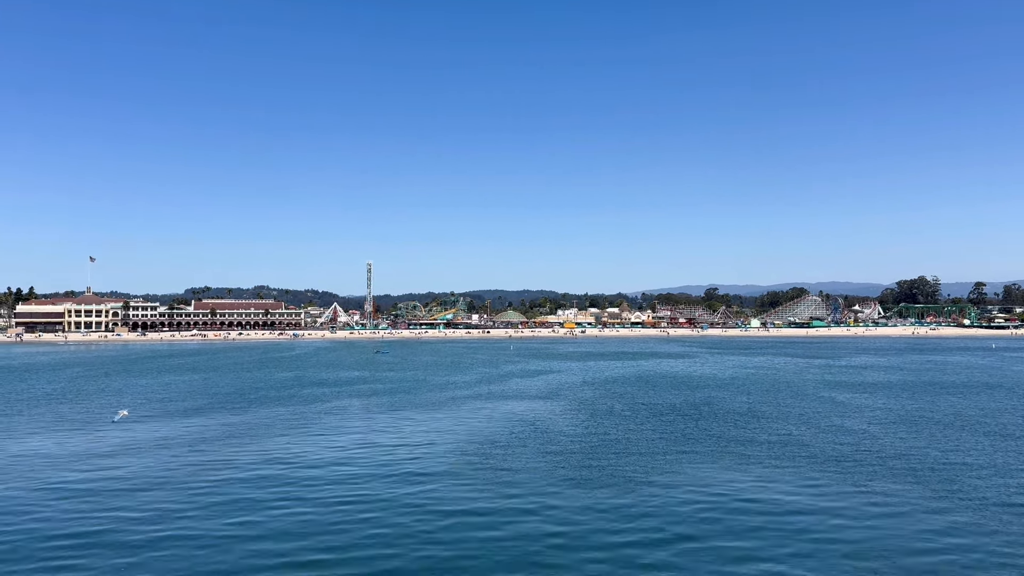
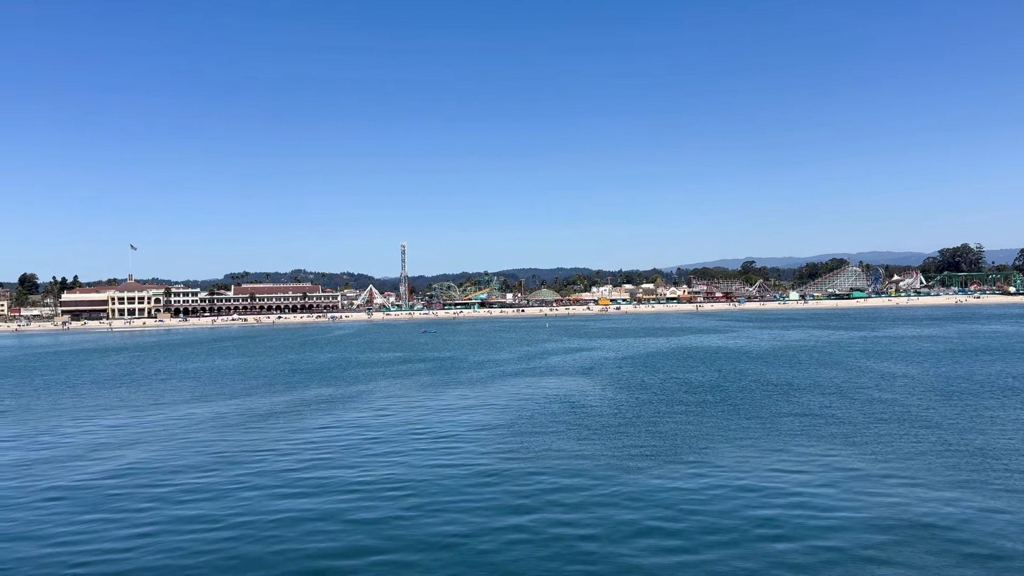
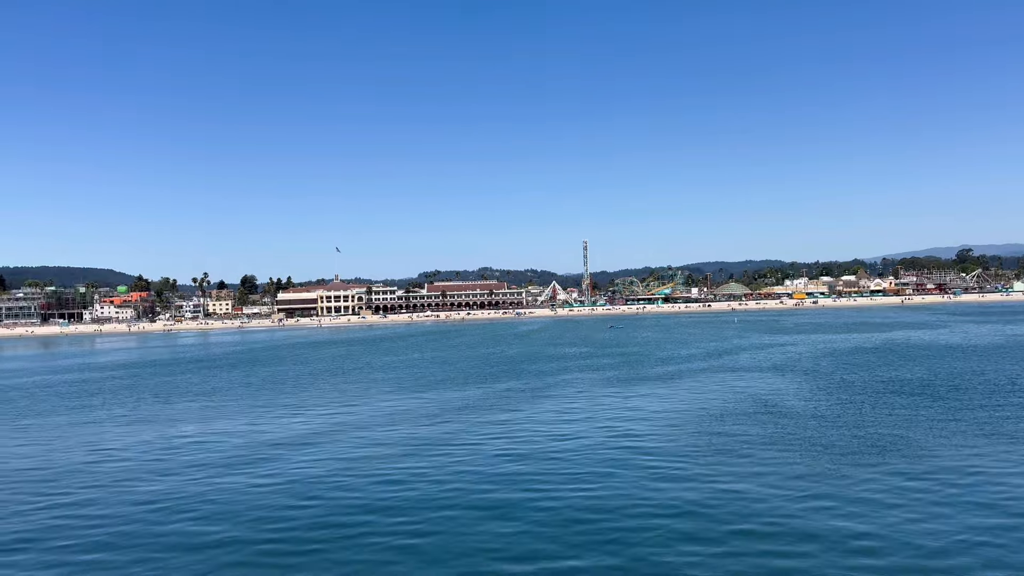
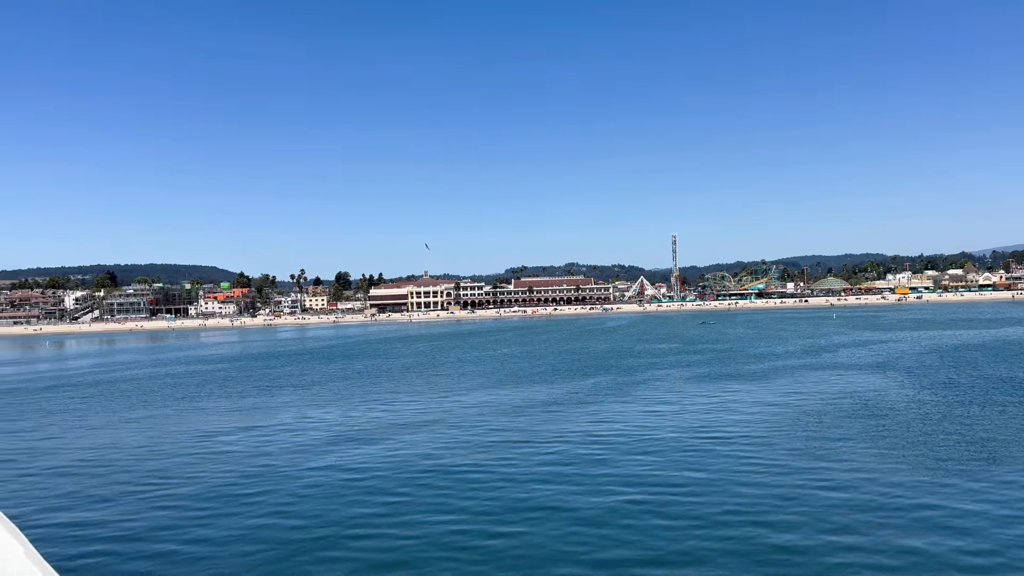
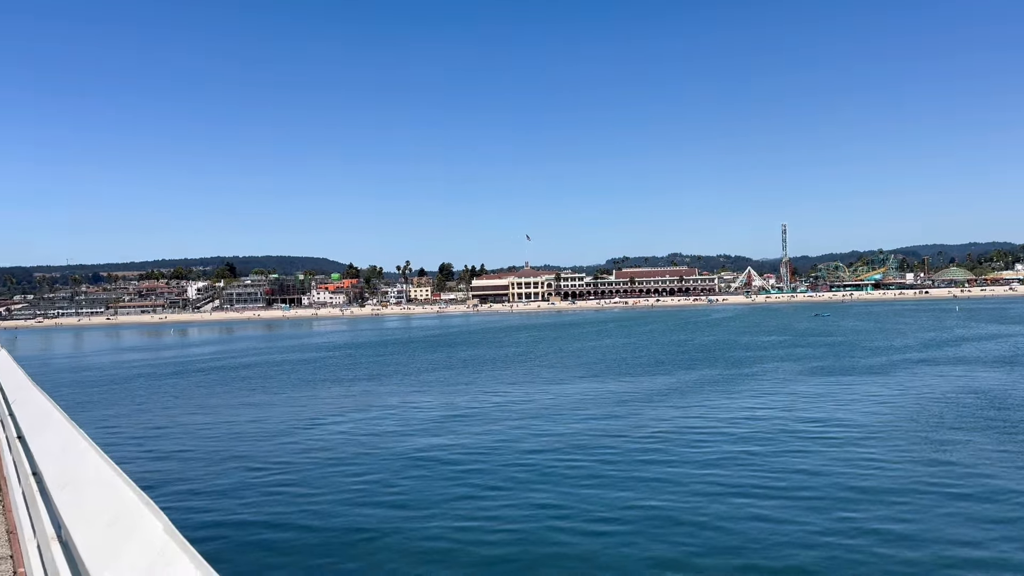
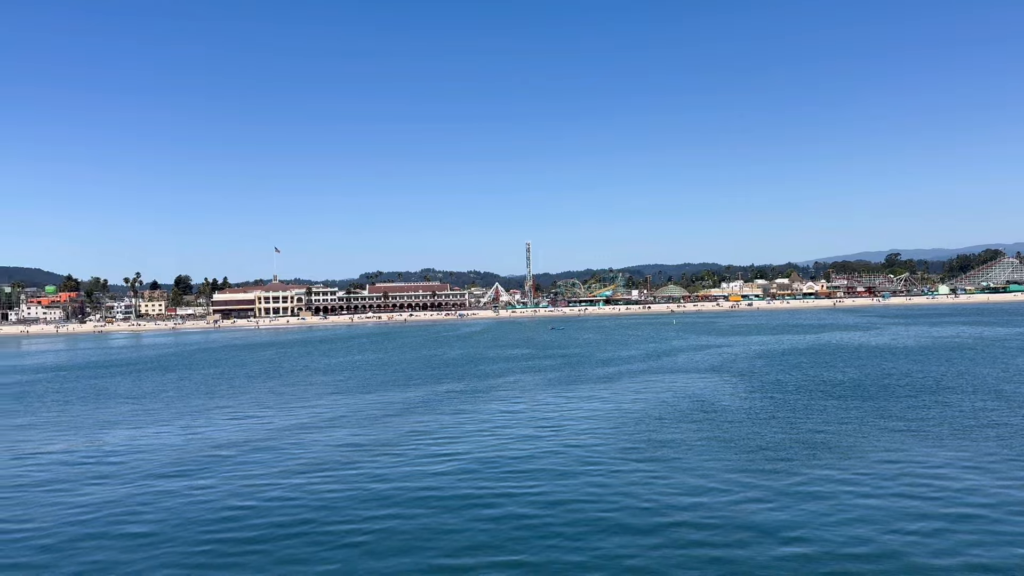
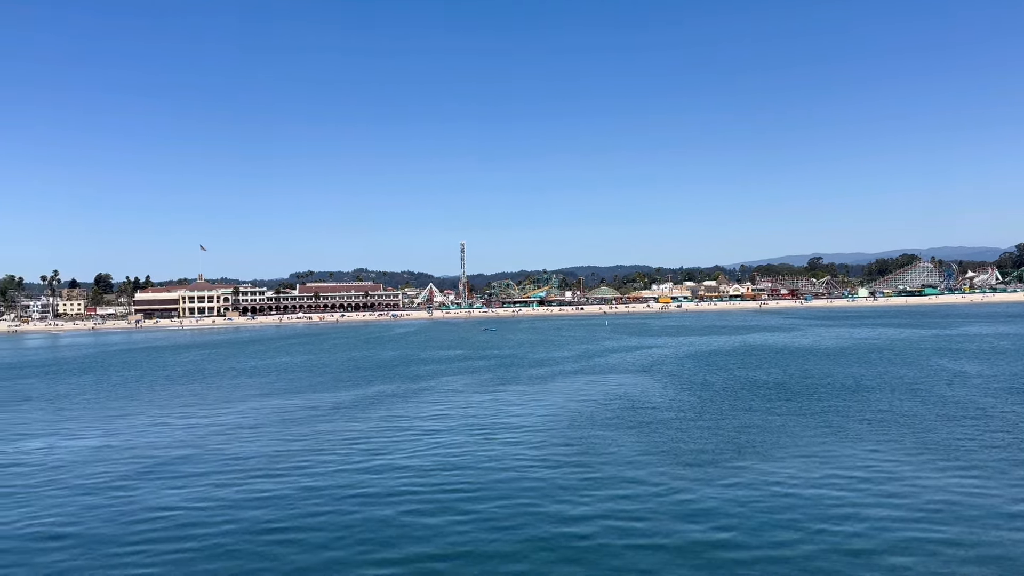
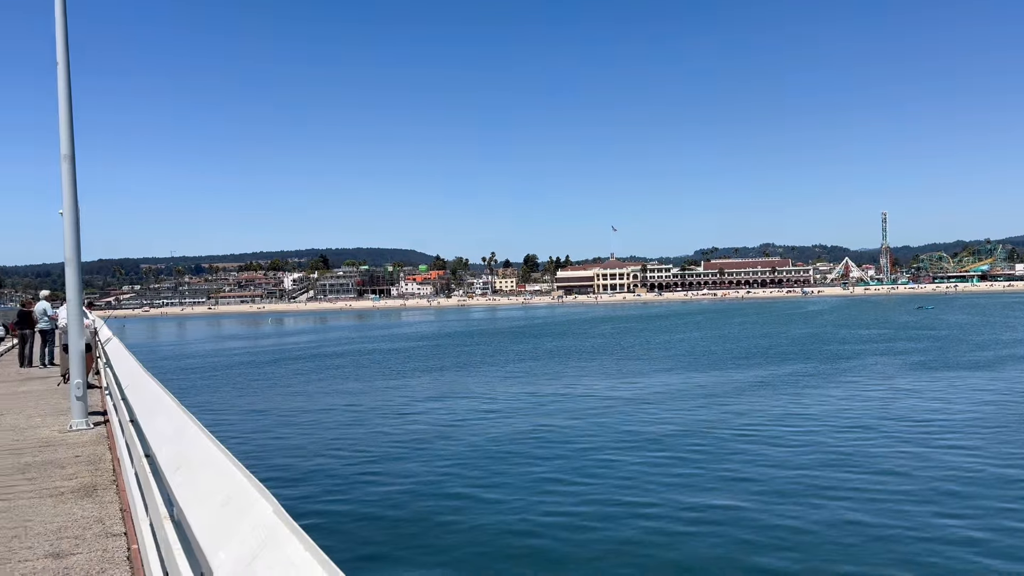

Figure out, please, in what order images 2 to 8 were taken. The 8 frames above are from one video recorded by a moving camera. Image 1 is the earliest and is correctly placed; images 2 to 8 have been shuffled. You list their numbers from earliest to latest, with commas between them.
2, 7, 6, 3, 4, 5, 8
